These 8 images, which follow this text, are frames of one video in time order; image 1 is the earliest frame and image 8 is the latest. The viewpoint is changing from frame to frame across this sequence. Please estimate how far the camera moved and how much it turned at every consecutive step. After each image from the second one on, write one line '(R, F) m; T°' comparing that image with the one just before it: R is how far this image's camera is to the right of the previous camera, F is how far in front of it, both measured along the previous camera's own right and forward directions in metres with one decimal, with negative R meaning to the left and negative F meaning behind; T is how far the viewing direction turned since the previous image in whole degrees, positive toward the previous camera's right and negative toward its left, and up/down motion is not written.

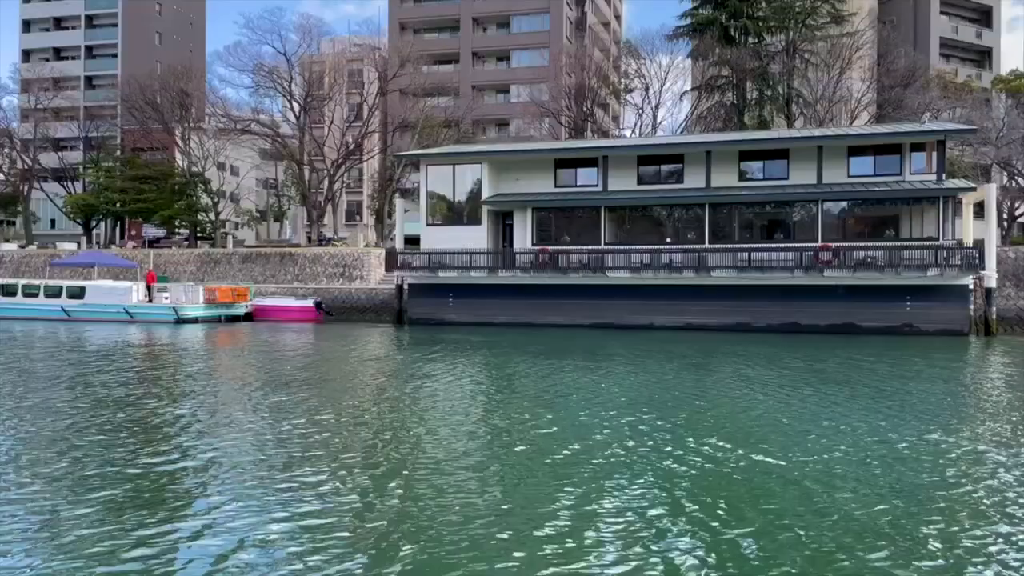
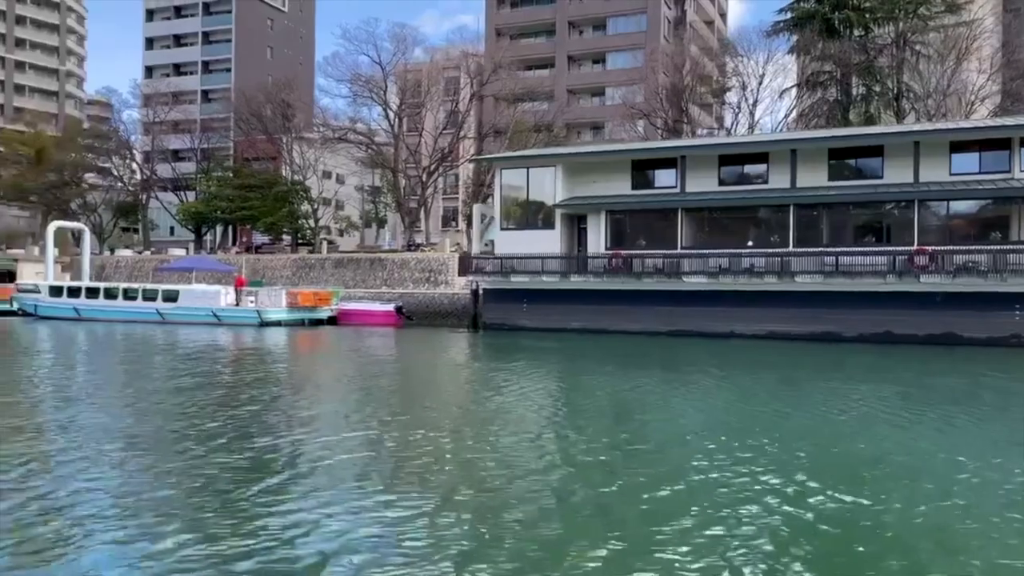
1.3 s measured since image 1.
(+1.2, +0.6) m; -7°
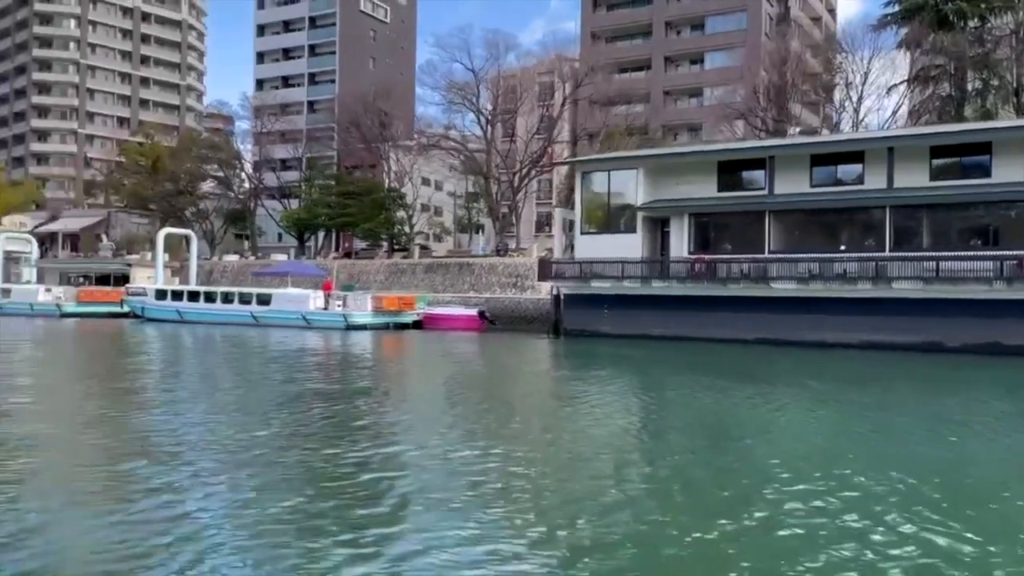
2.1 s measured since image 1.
(+0.8, +0.4) m; -7°
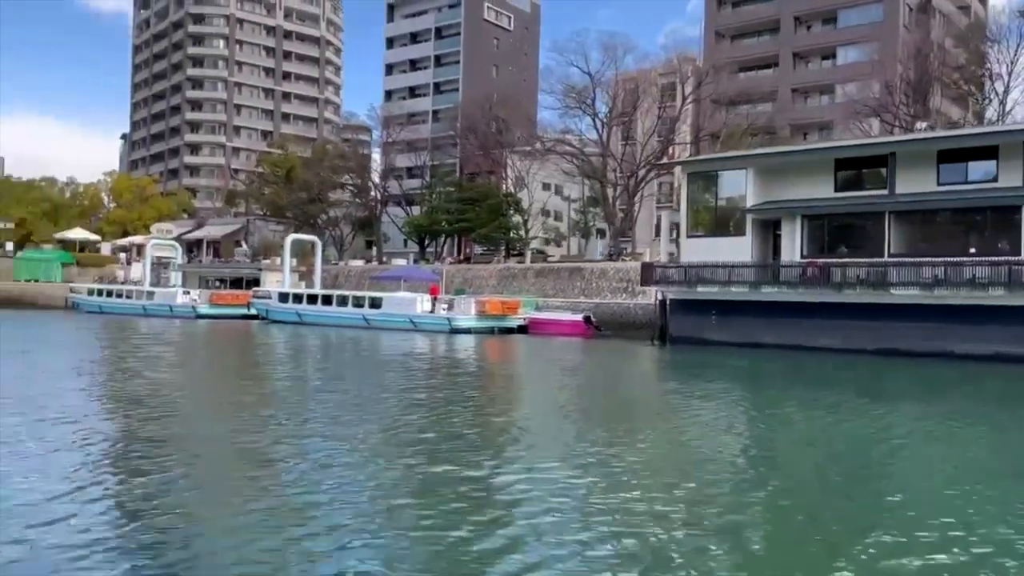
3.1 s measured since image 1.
(+0.9, +0.4) m; -9°
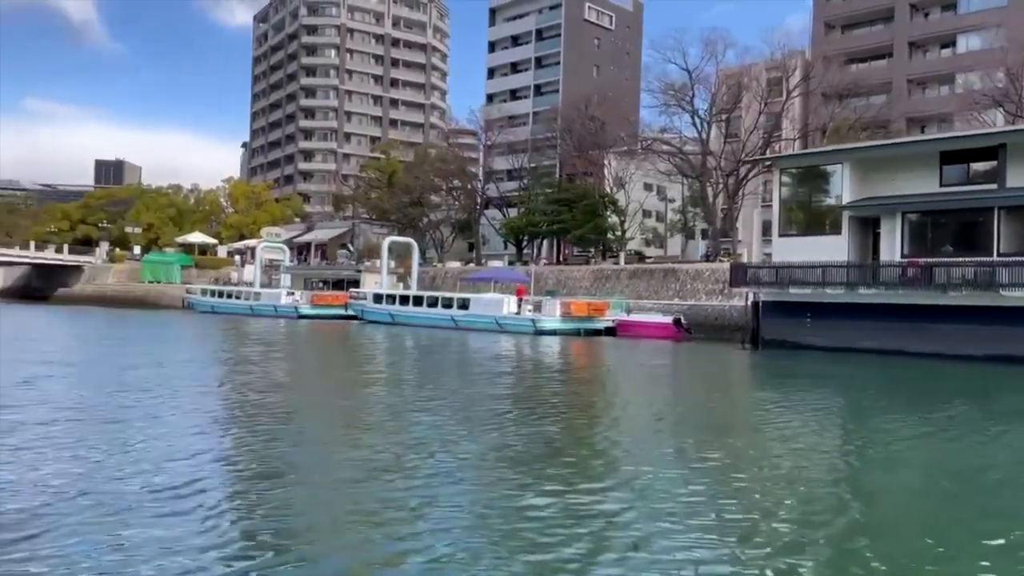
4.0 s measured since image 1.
(+0.8, +0.3) m; -7°
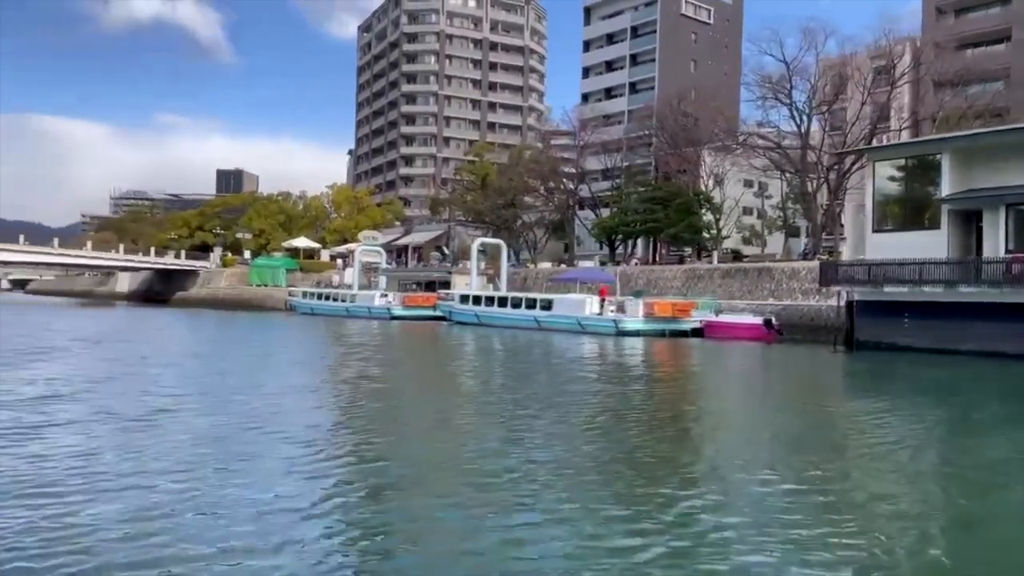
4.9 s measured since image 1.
(+0.8, +0.2) m; -7°
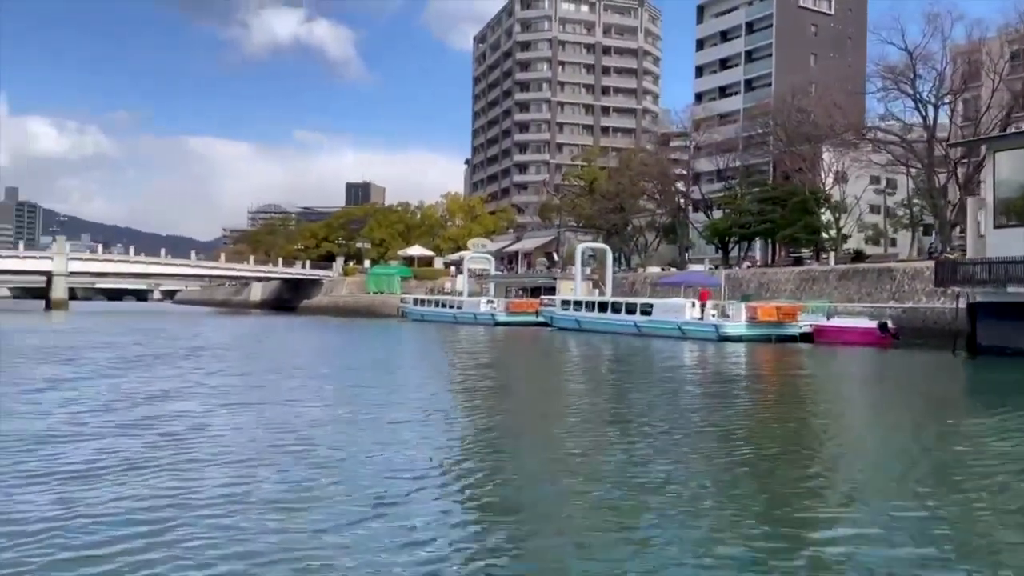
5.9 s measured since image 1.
(+0.9, +0.3) m; -8°
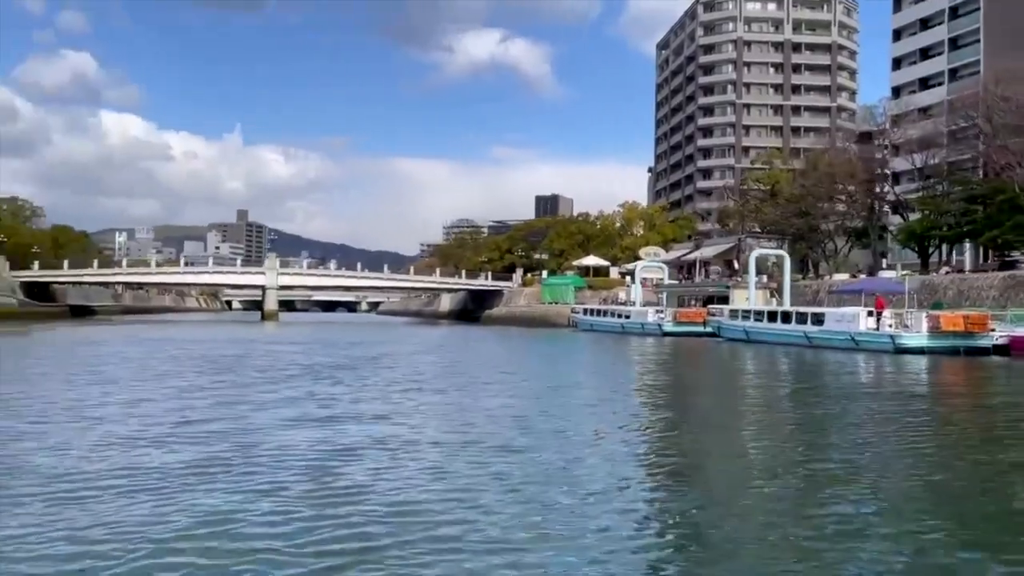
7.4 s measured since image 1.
(+1.1, 0.0) m; -13°
